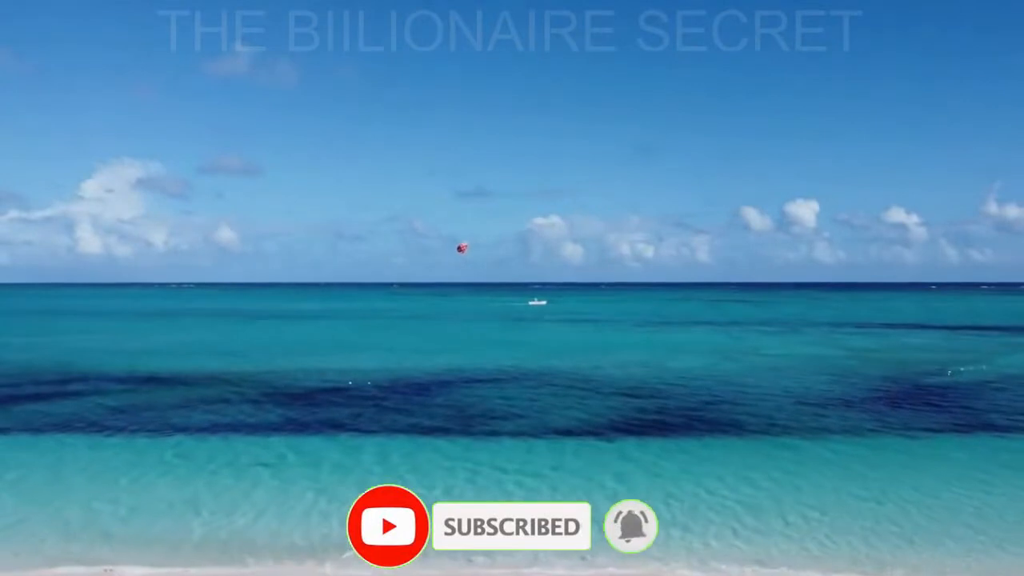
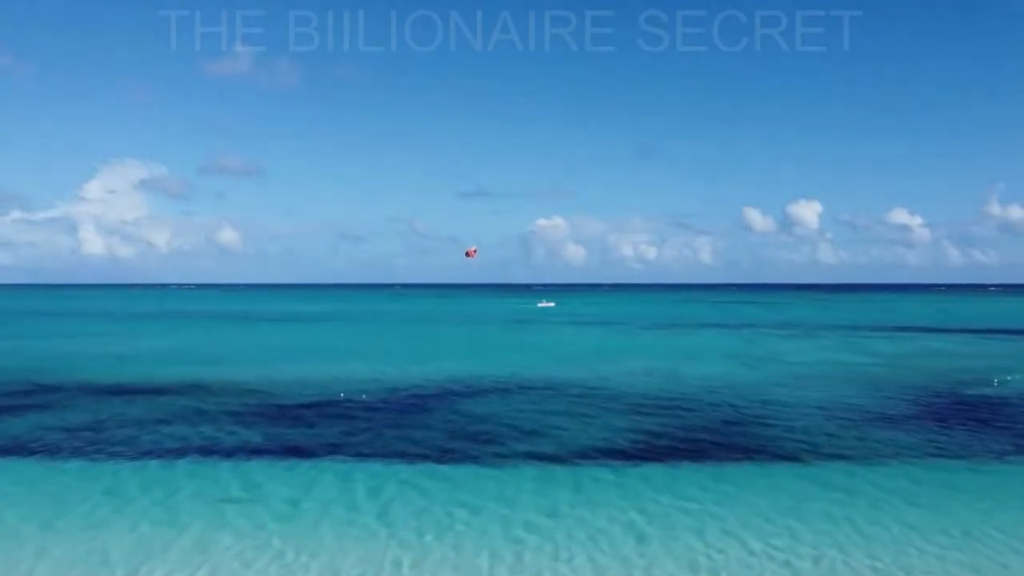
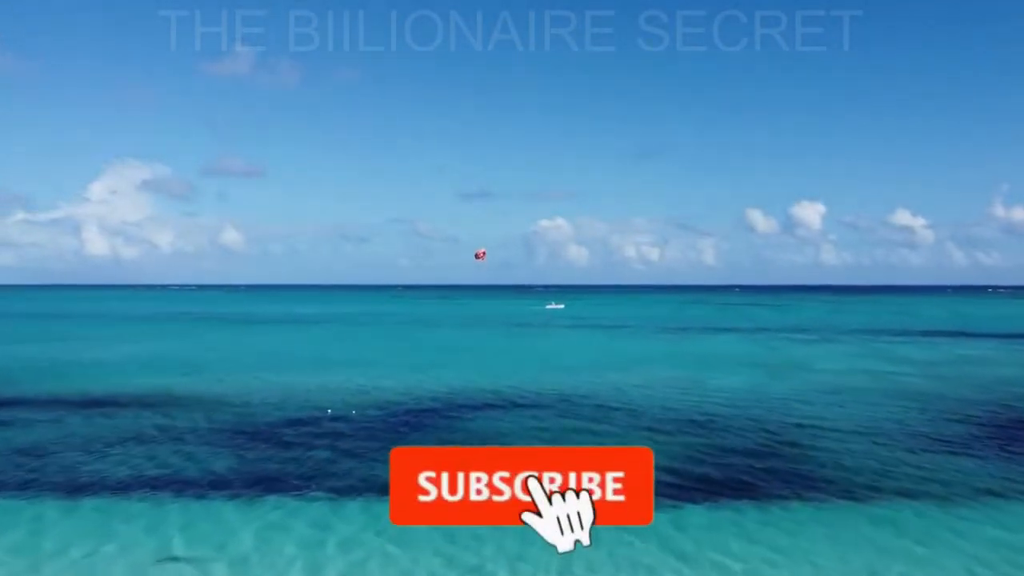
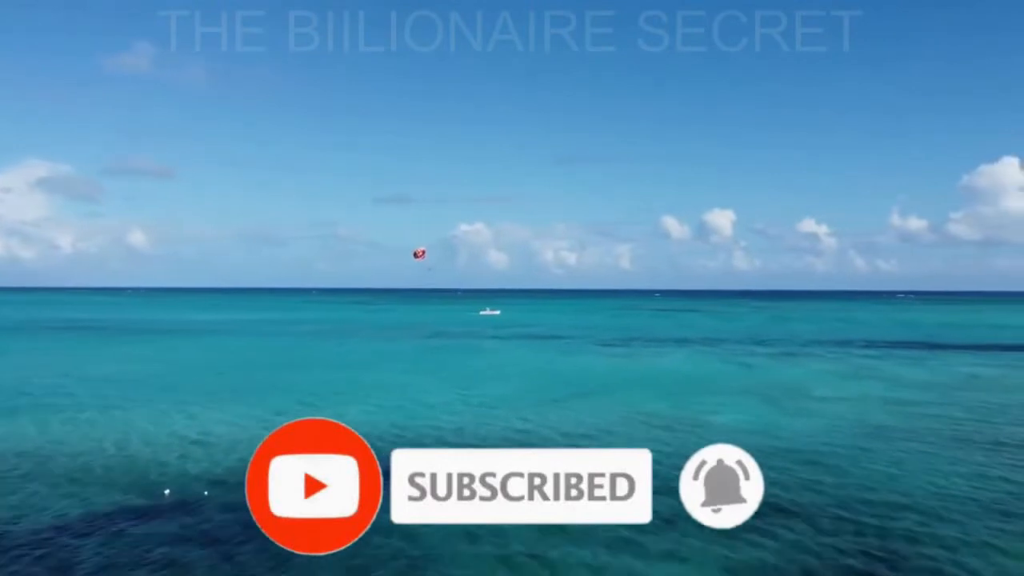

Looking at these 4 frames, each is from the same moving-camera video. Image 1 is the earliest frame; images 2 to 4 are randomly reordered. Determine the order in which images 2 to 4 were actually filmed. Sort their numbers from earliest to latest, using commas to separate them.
2, 3, 4
